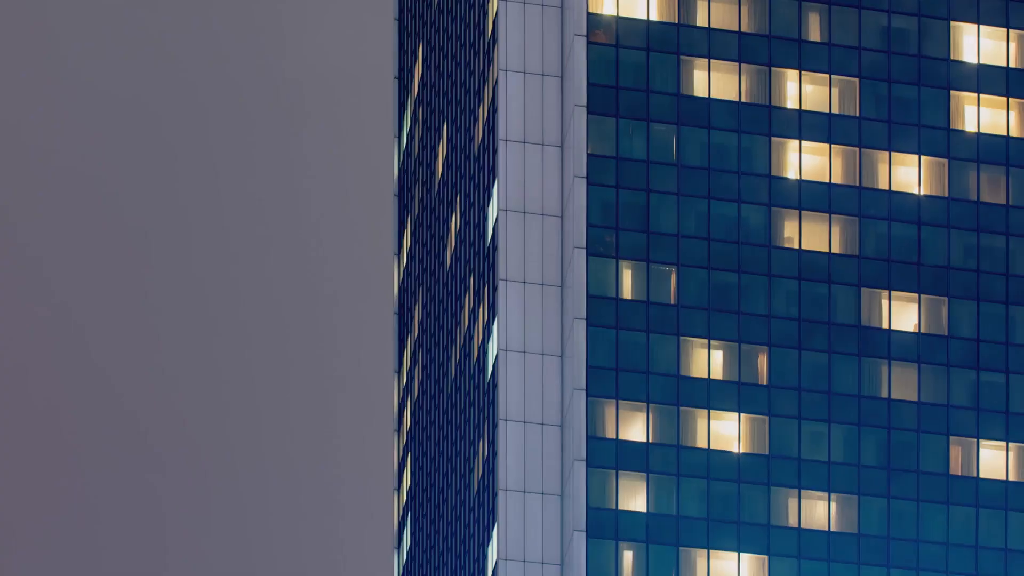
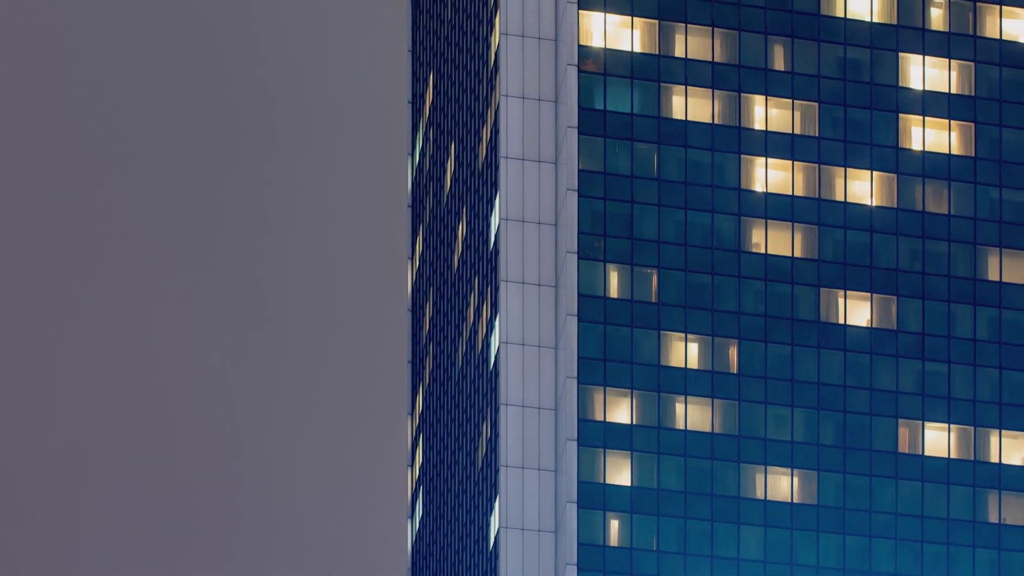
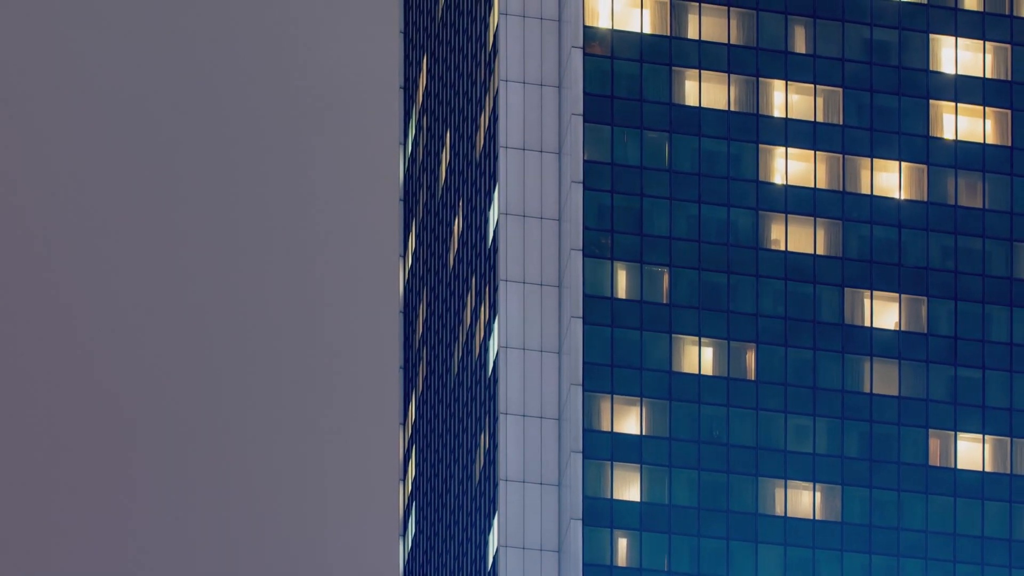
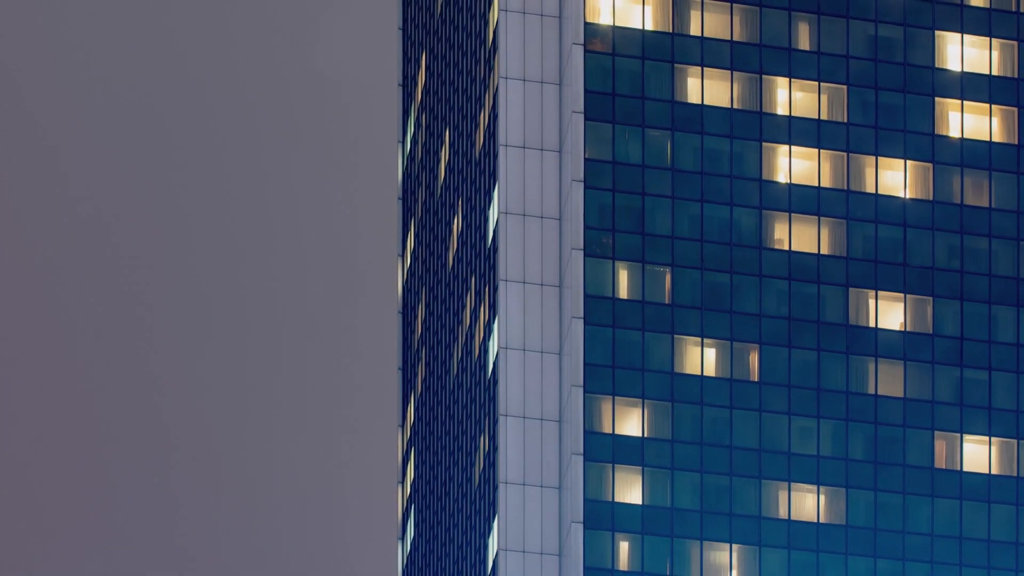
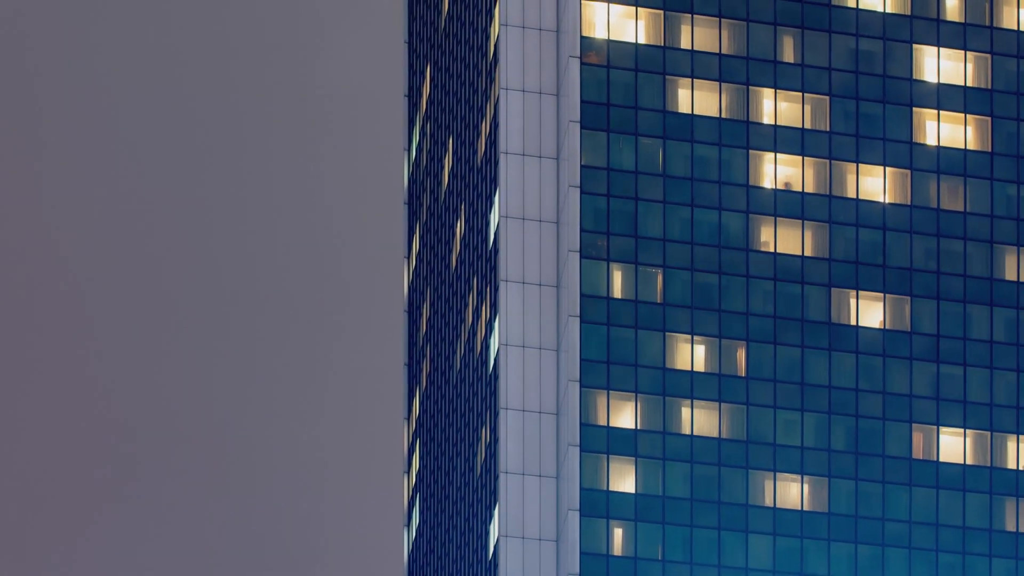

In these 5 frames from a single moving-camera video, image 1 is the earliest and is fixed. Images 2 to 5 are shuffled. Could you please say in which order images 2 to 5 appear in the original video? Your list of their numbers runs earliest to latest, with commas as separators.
4, 3, 5, 2
